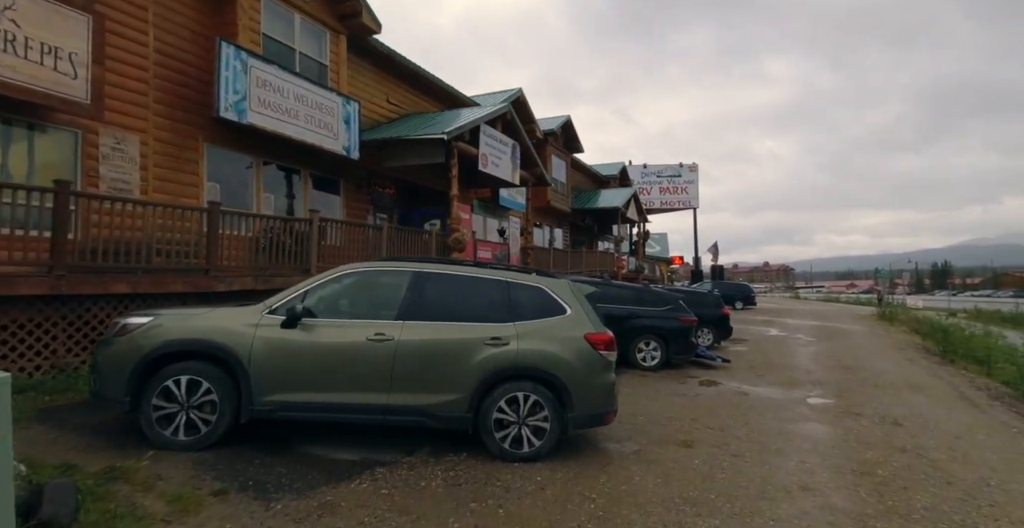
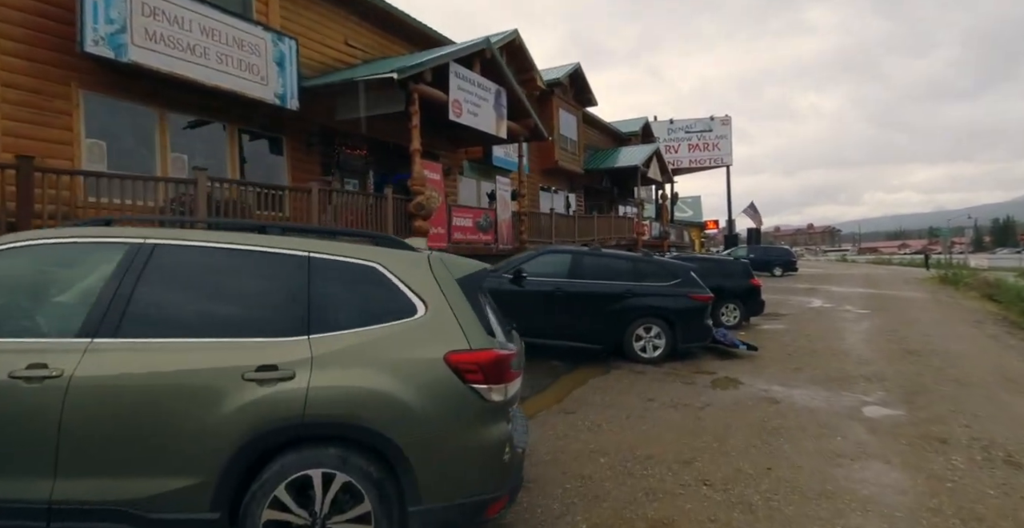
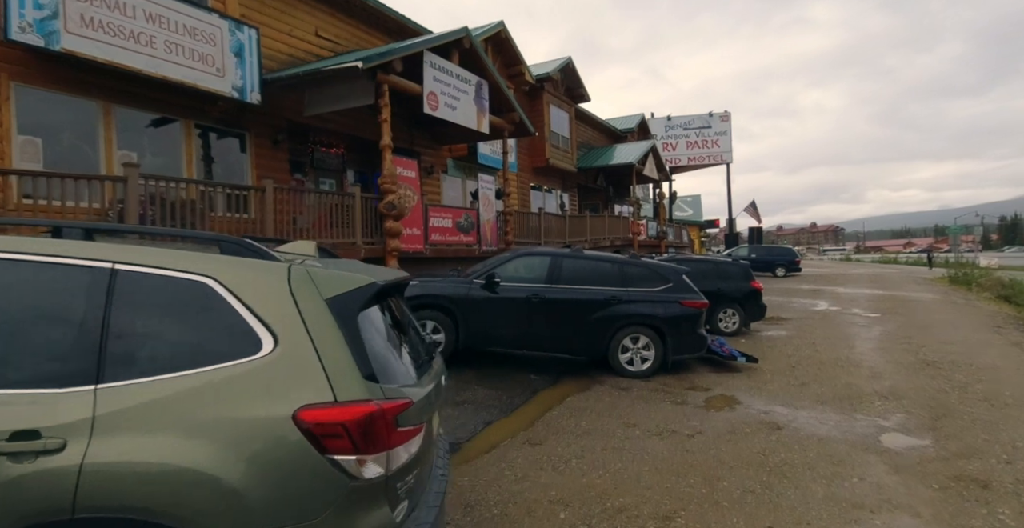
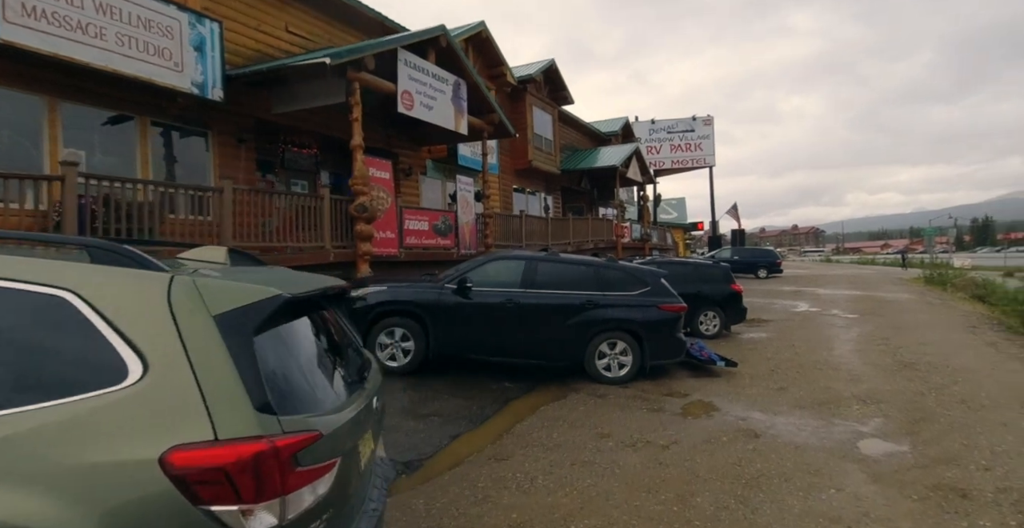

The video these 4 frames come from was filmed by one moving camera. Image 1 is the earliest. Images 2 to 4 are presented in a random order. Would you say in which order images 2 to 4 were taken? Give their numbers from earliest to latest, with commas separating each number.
2, 3, 4
